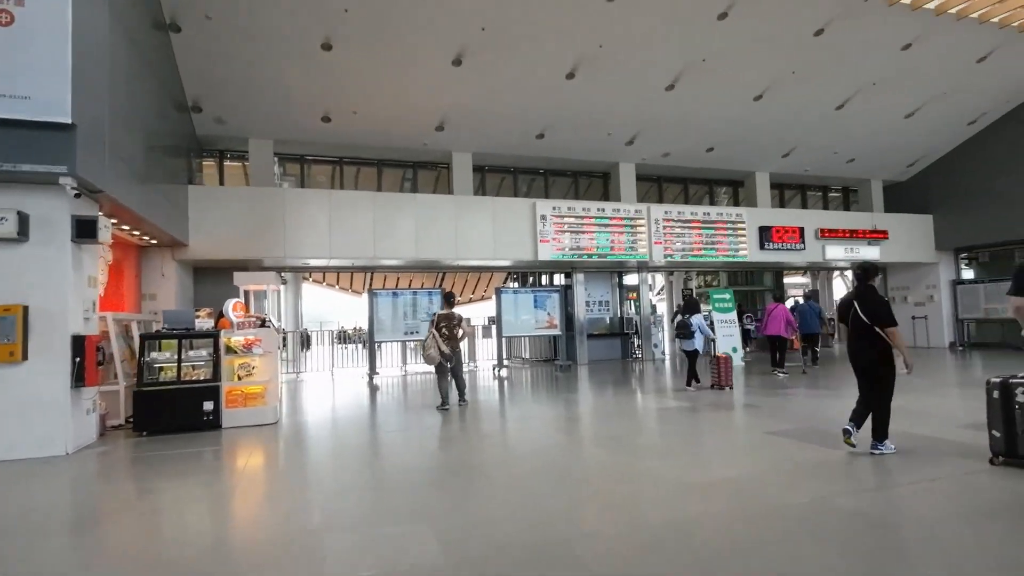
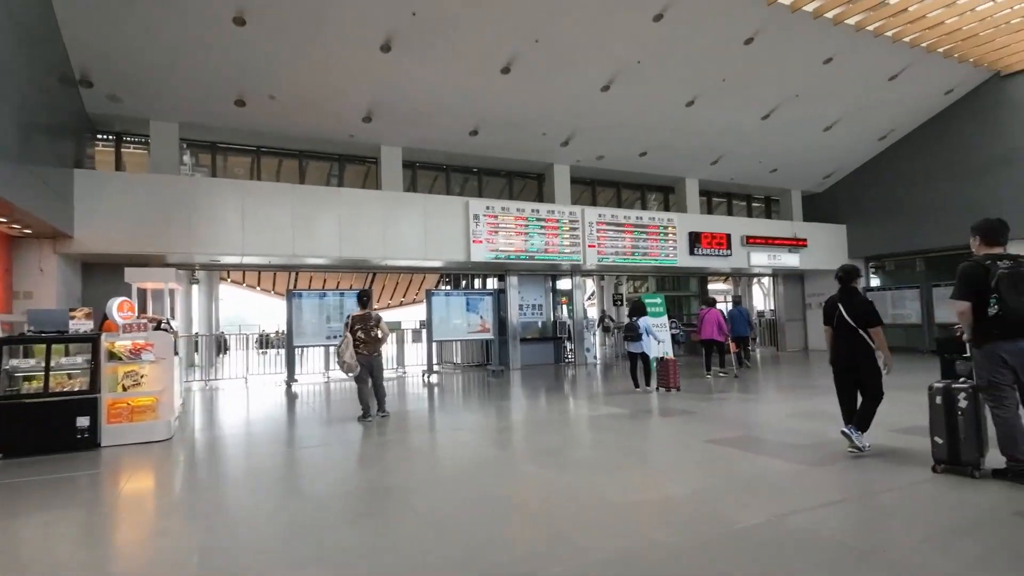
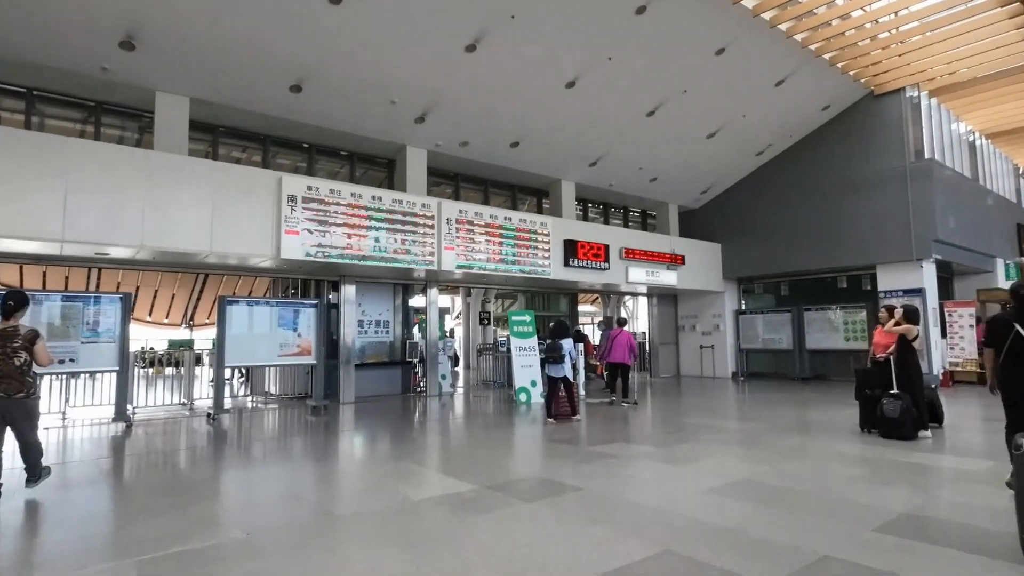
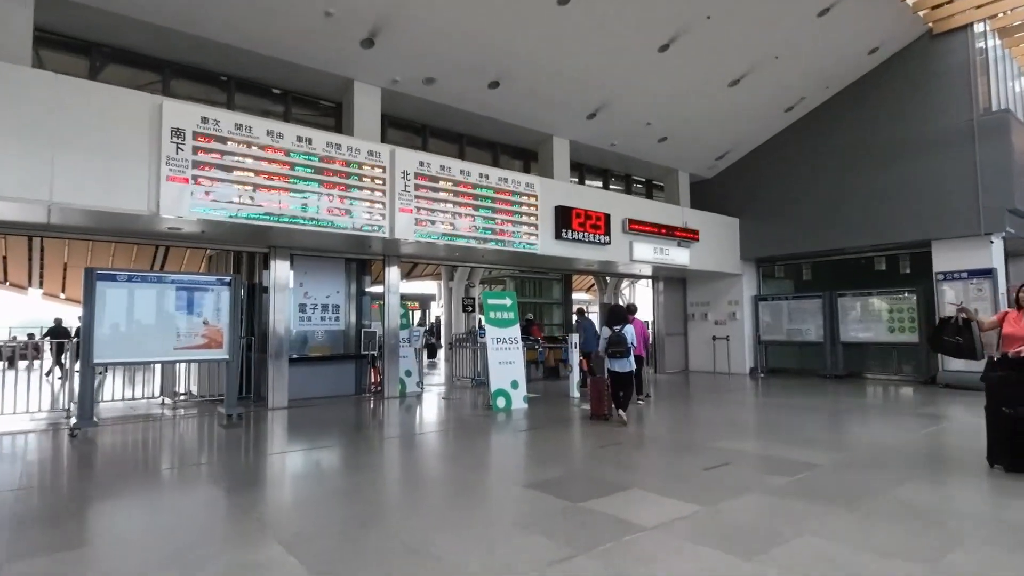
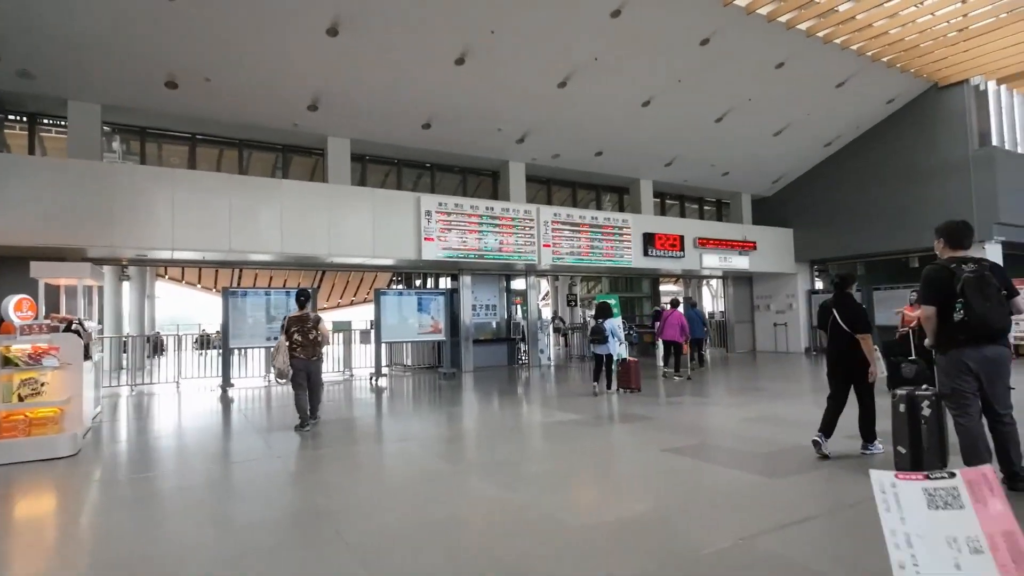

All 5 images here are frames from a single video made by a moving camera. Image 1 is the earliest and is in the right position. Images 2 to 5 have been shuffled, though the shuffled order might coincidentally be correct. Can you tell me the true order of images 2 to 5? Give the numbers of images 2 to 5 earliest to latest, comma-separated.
2, 5, 3, 4
